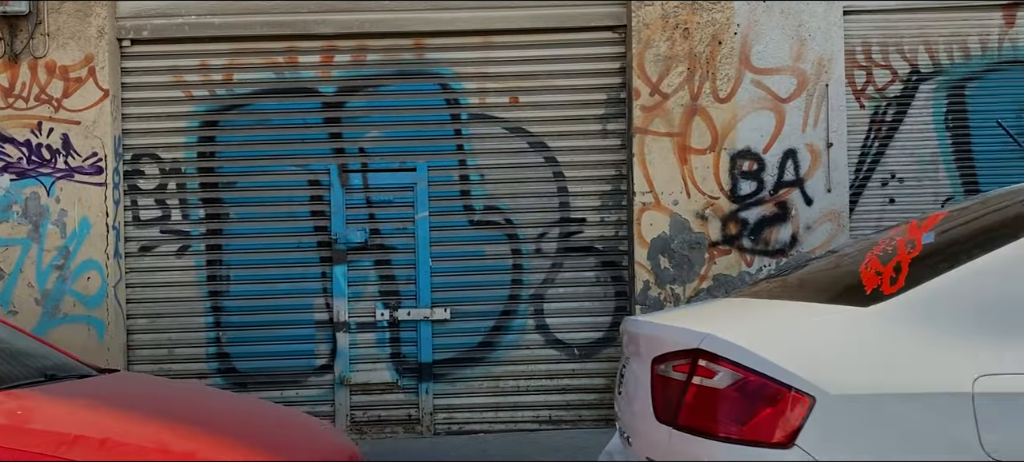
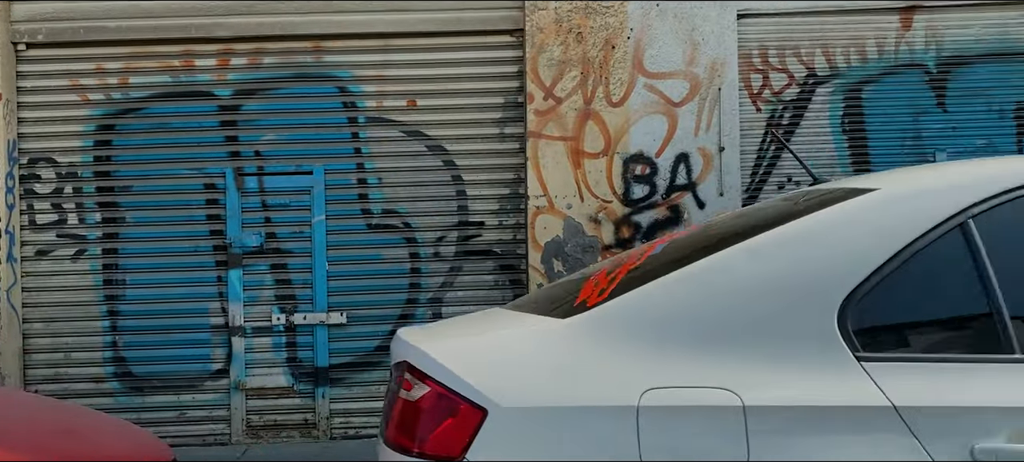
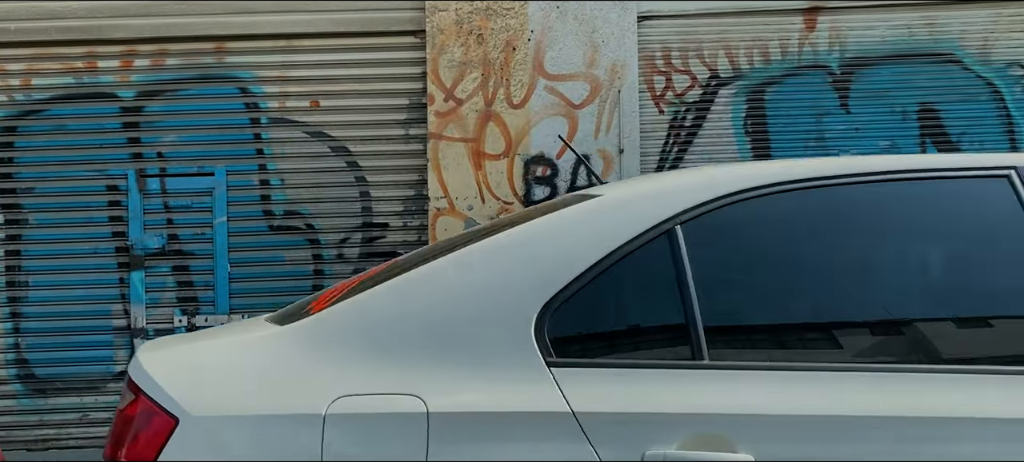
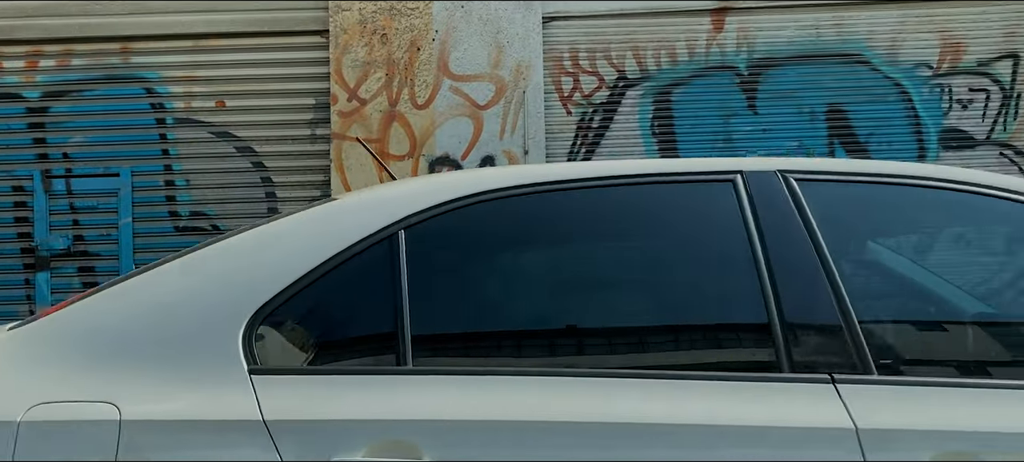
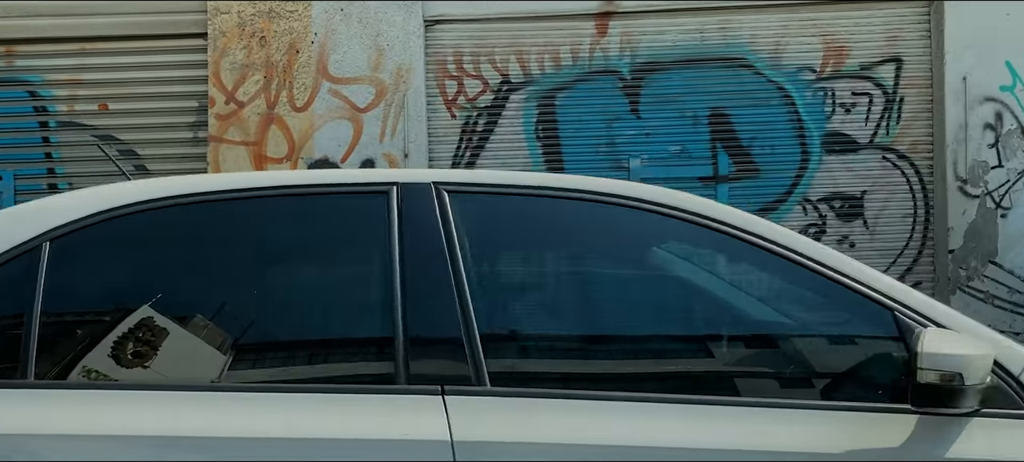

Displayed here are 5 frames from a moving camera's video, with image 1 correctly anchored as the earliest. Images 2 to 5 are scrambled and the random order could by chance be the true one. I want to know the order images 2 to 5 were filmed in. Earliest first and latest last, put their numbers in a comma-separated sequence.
2, 3, 4, 5
